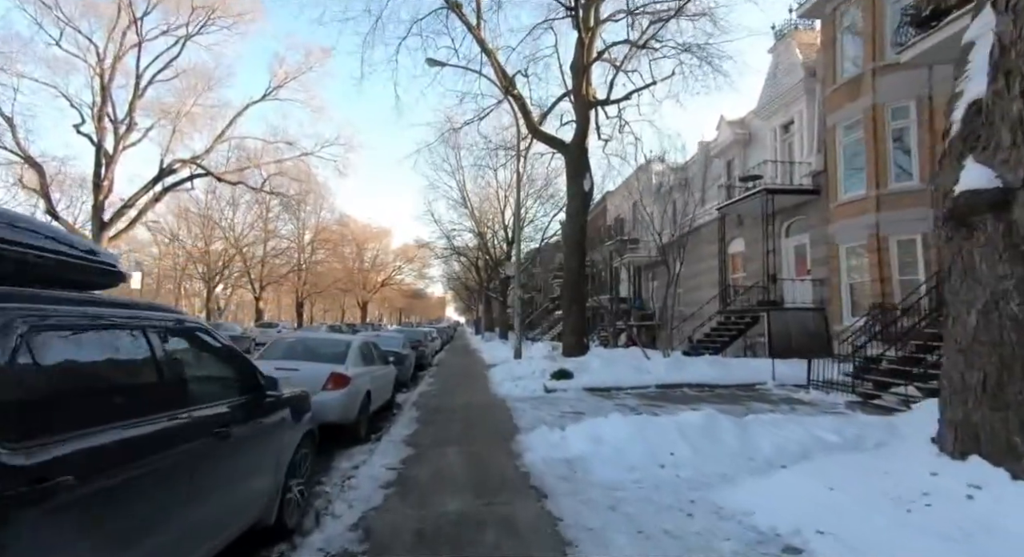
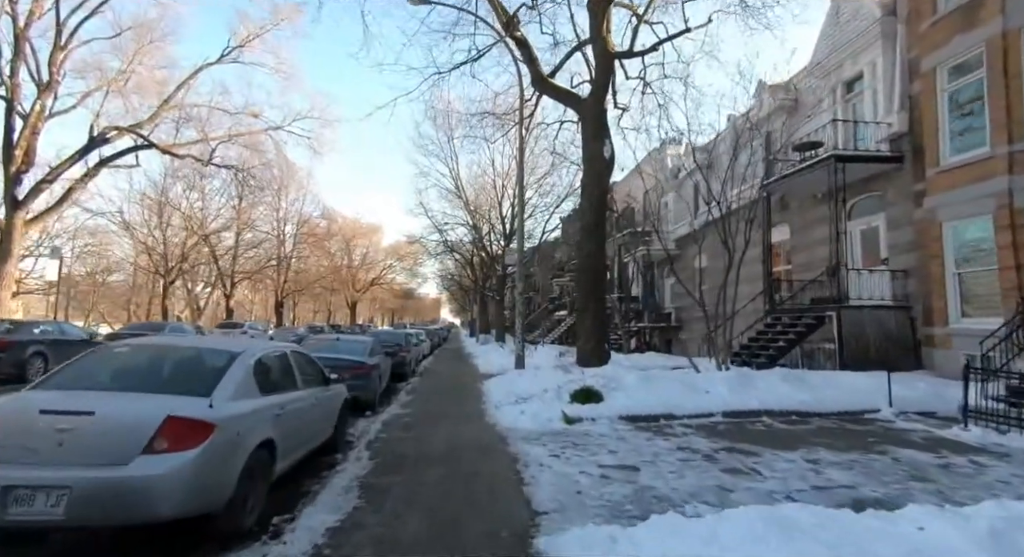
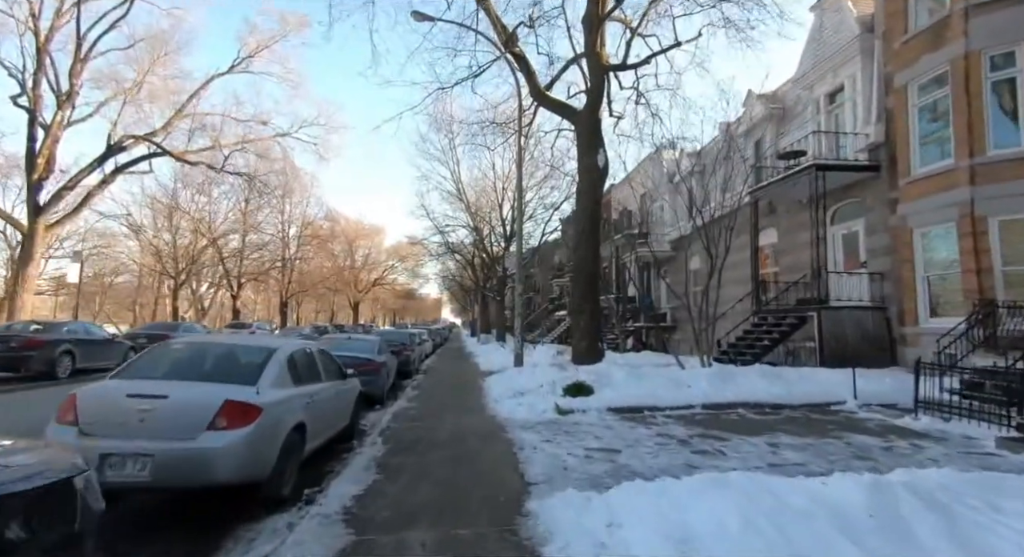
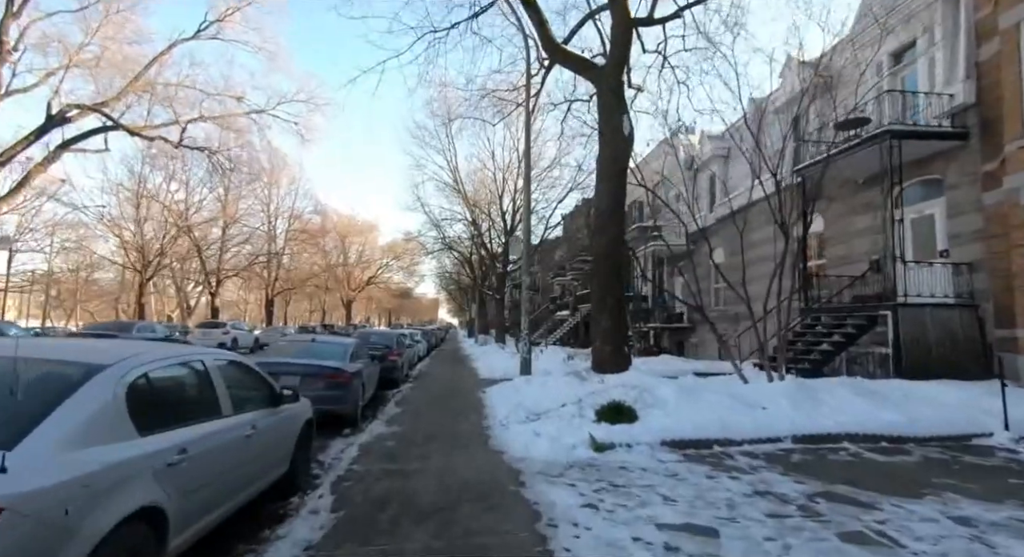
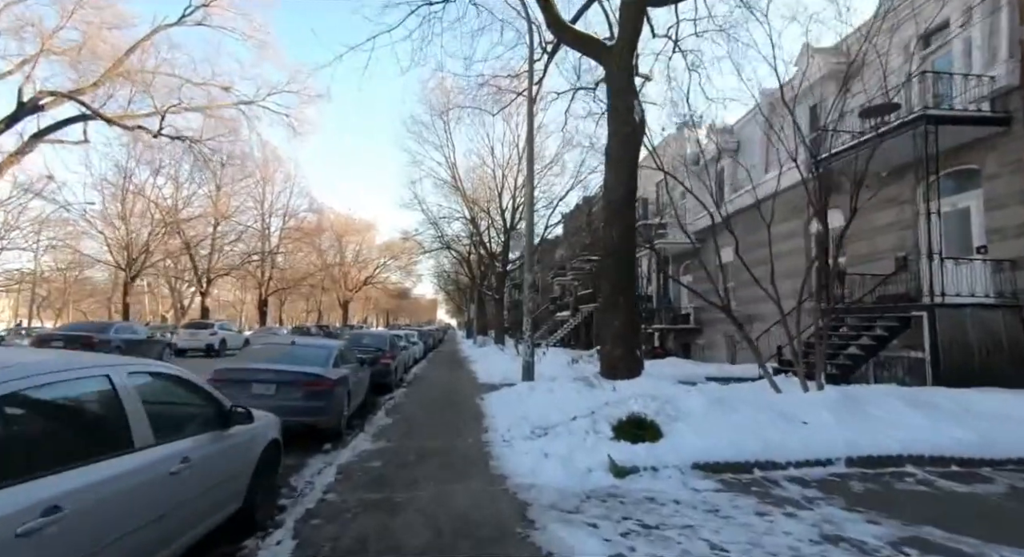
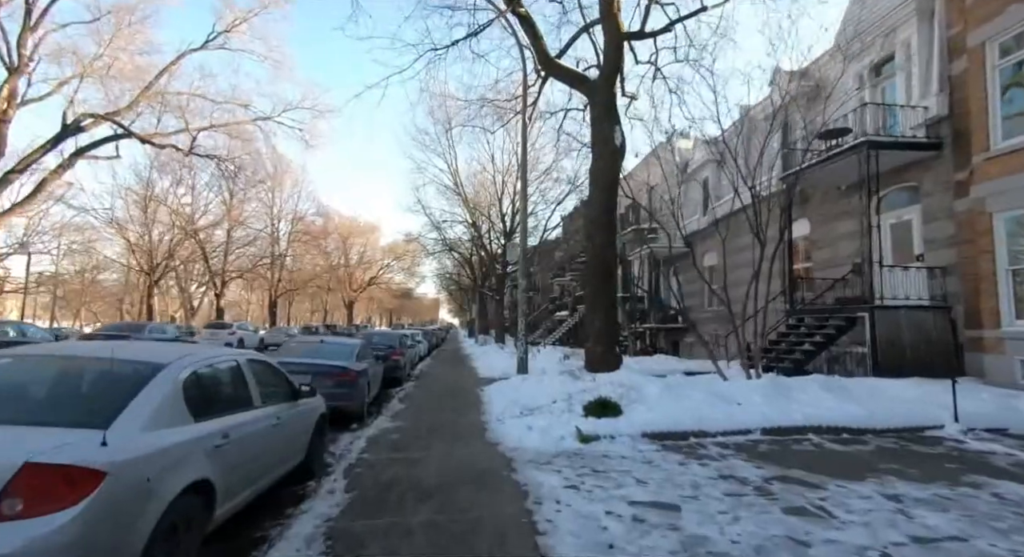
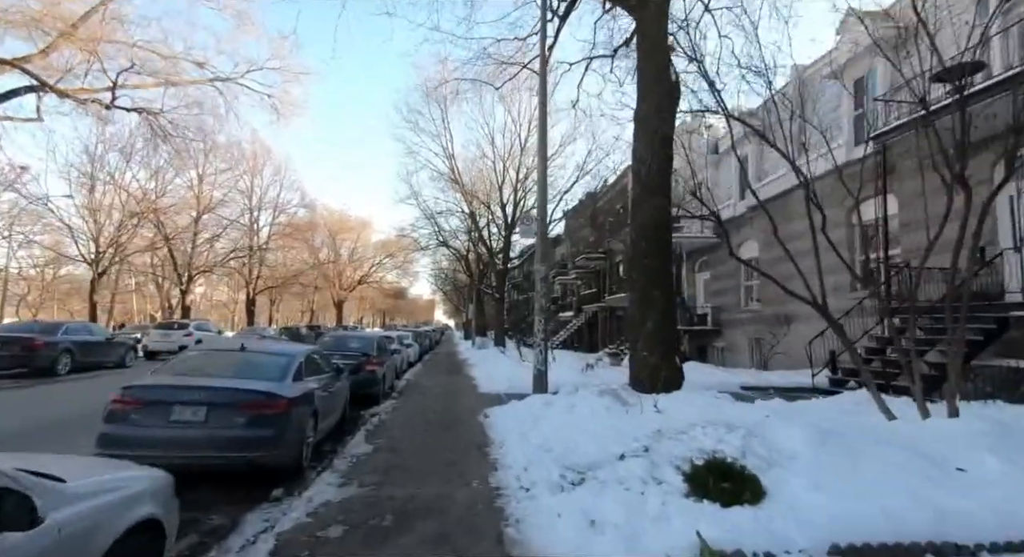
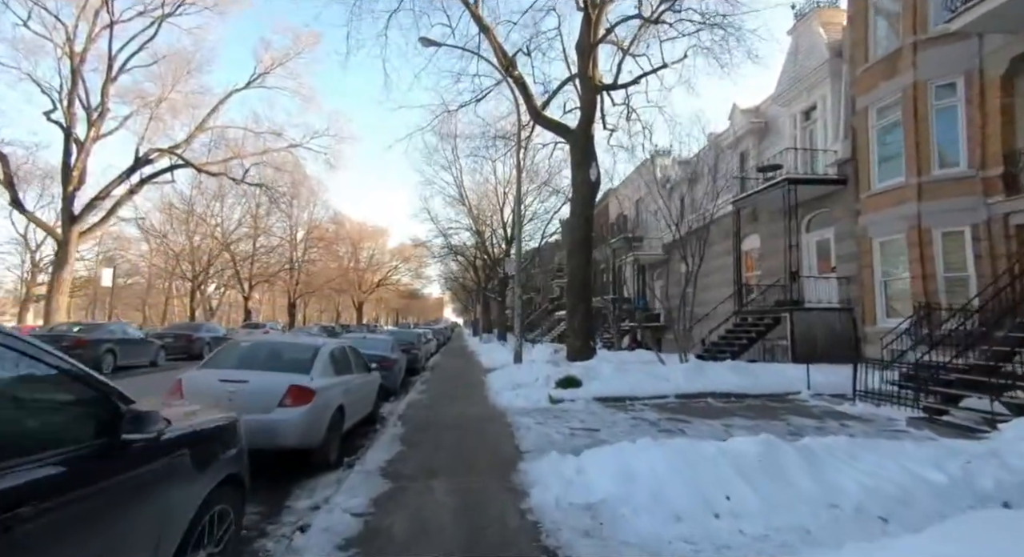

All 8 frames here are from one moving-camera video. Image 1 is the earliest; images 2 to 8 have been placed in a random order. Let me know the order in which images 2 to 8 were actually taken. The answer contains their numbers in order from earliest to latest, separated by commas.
8, 3, 2, 6, 4, 5, 7
